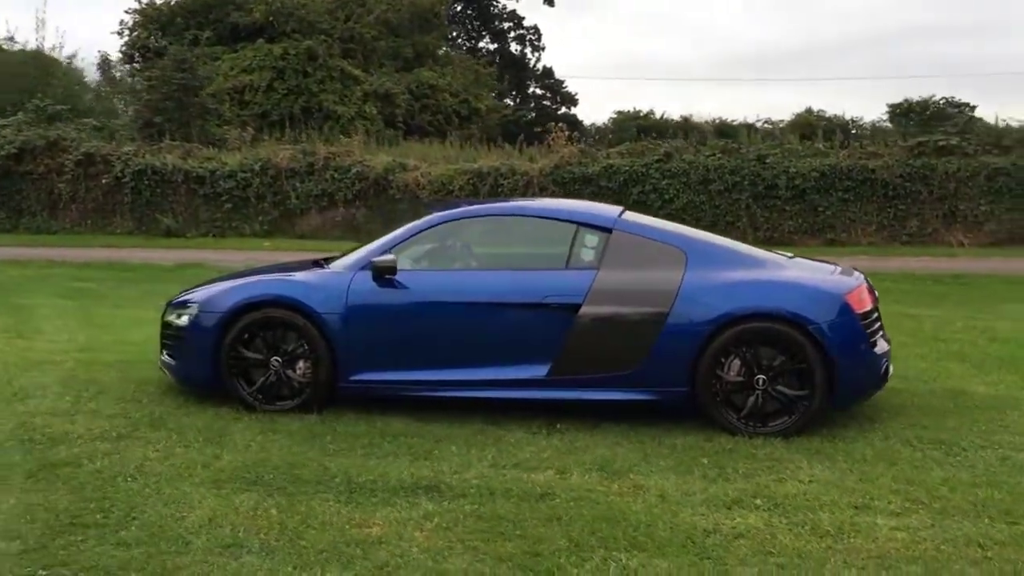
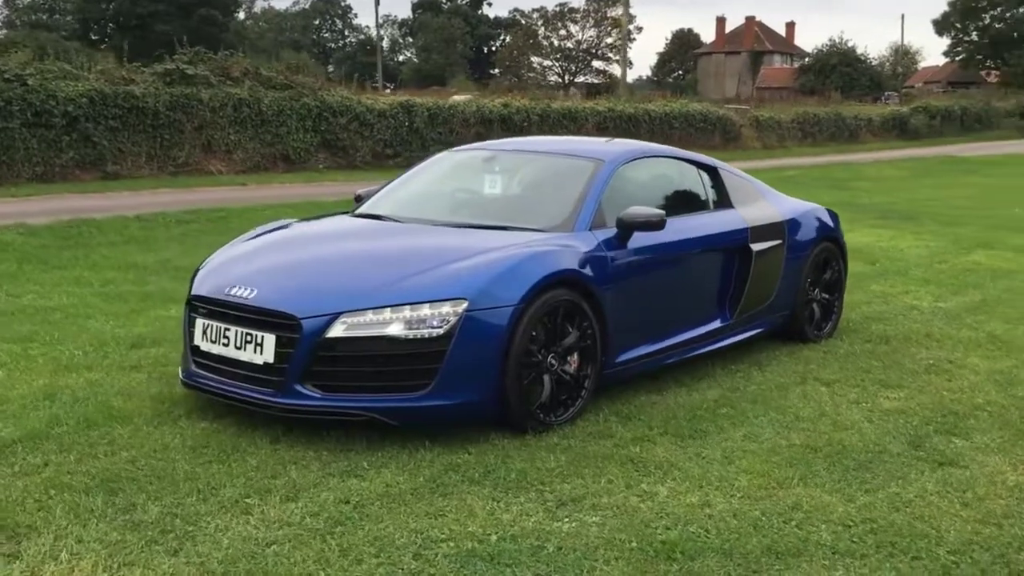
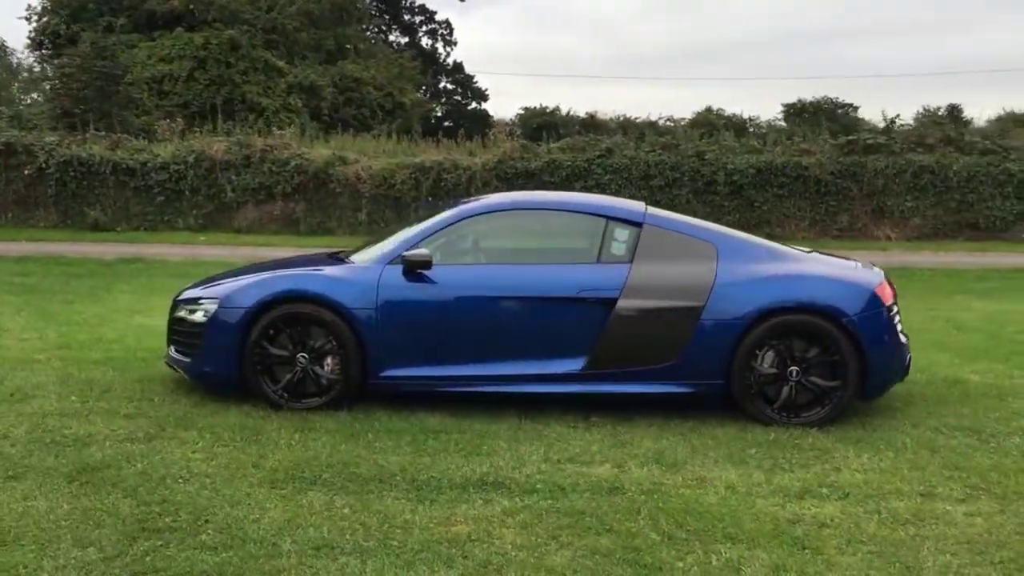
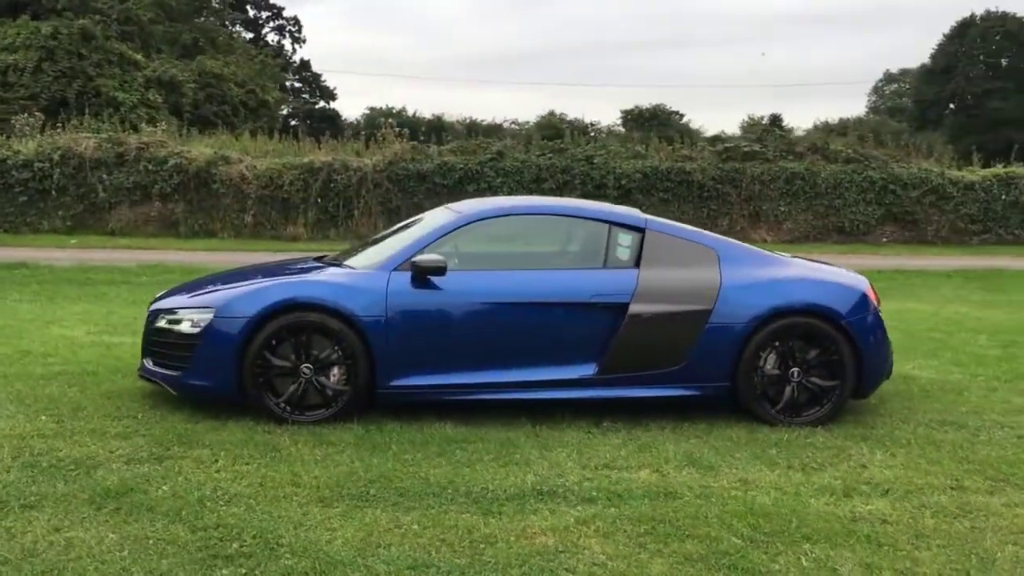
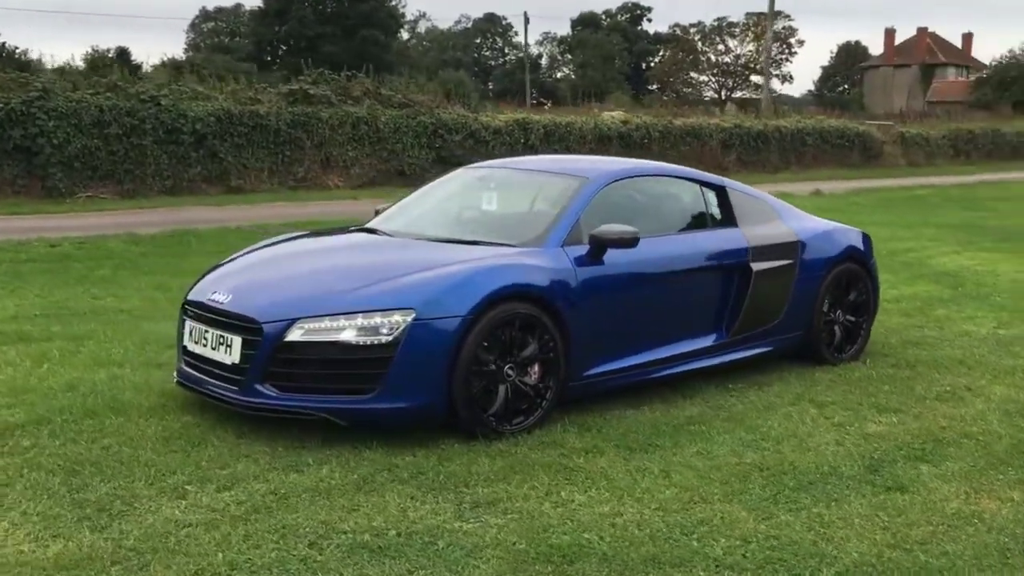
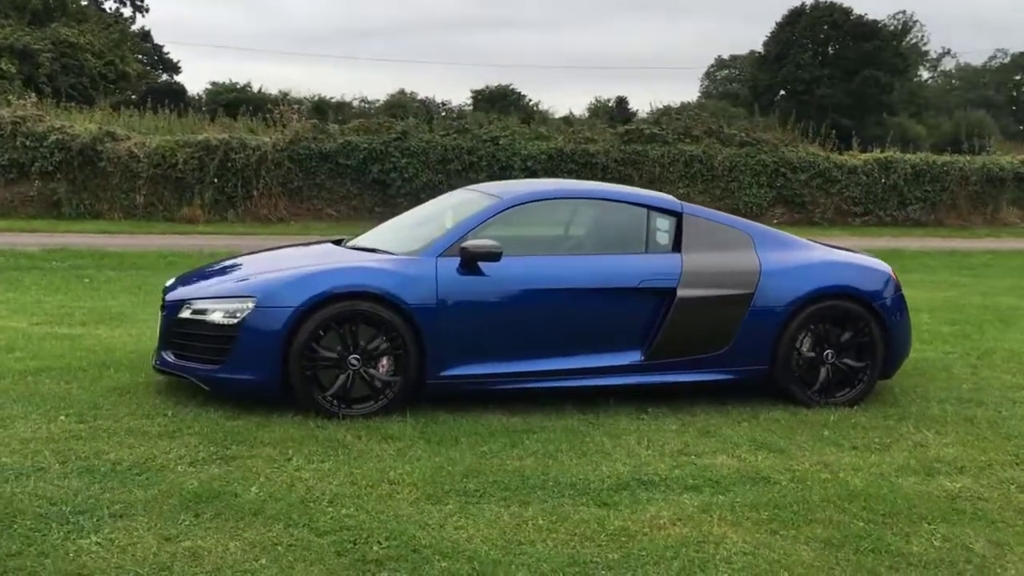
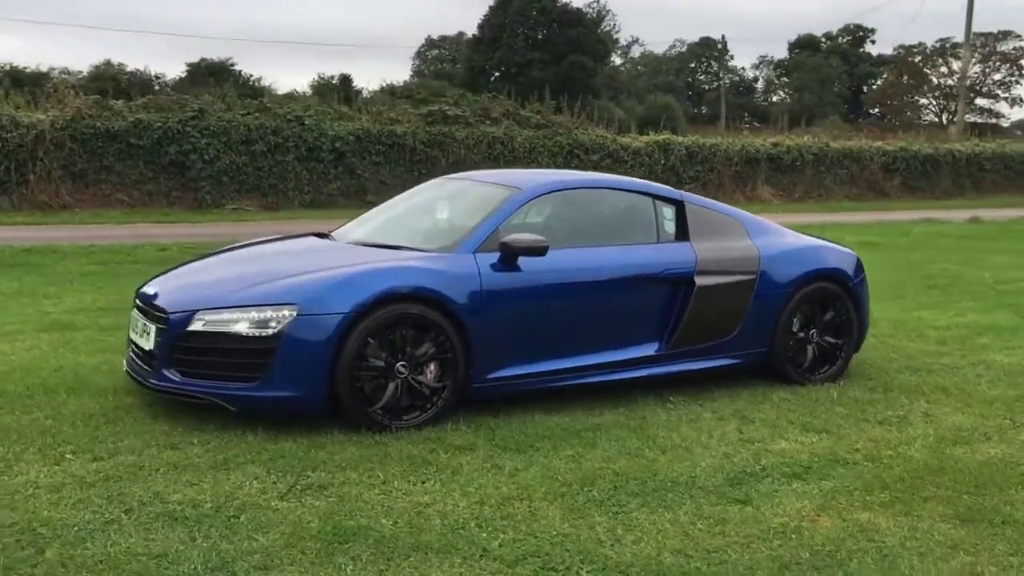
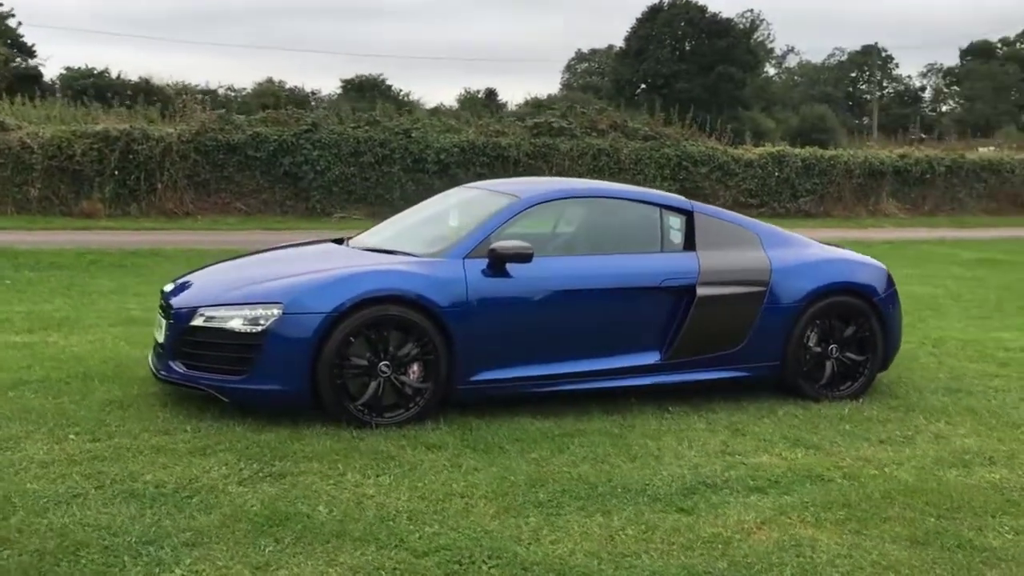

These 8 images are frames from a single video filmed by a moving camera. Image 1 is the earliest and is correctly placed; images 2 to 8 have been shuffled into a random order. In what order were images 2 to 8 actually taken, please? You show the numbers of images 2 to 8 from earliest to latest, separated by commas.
3, 4, 6, 8, 7, 5, 2
